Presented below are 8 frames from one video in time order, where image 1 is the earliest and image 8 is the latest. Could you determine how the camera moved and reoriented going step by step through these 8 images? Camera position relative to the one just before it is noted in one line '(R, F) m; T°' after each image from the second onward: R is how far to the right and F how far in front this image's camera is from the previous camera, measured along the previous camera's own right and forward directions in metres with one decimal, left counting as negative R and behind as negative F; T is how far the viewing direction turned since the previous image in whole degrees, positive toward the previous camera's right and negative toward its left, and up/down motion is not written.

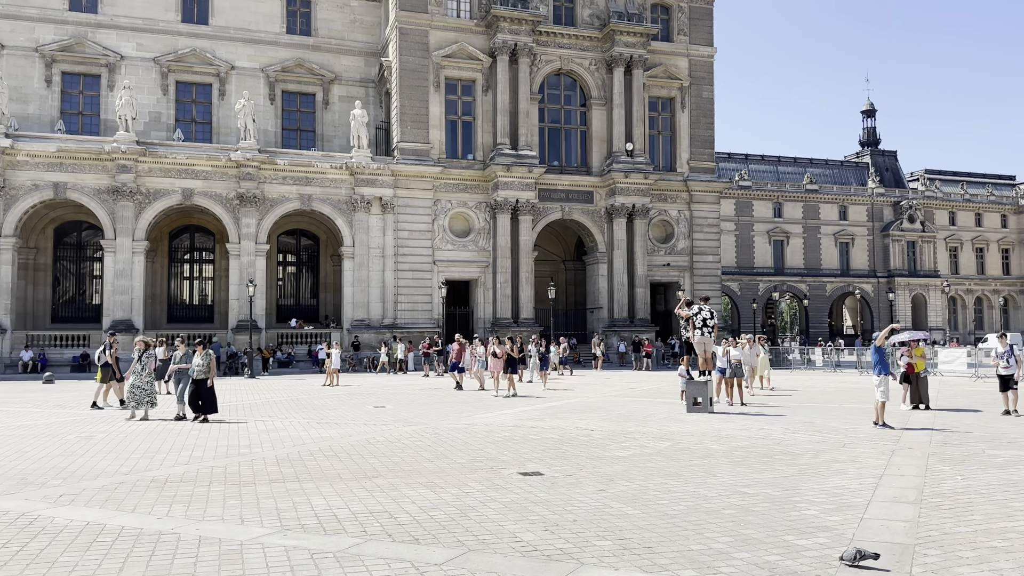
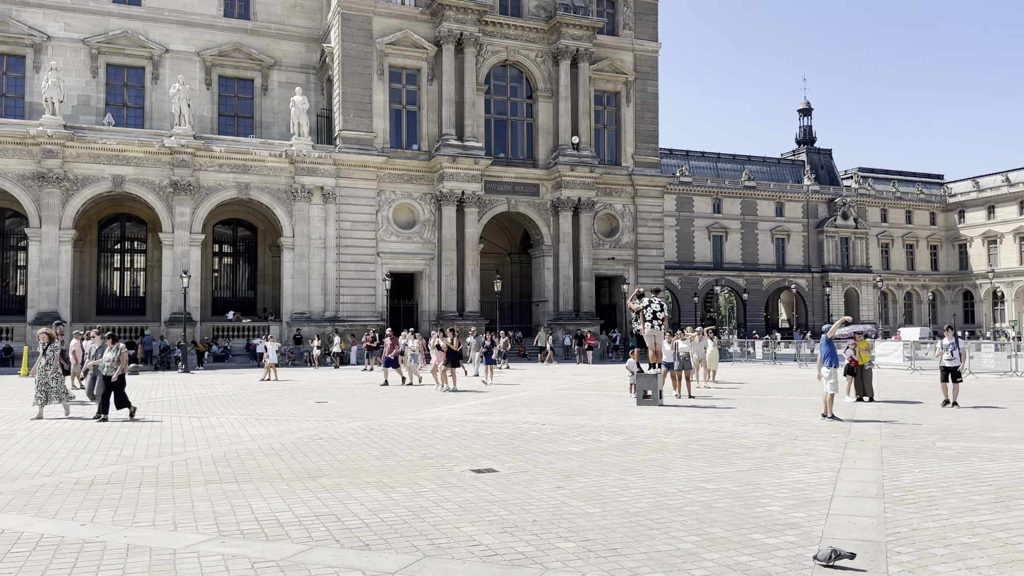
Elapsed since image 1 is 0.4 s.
(-0.1, +0.4) m; +4°
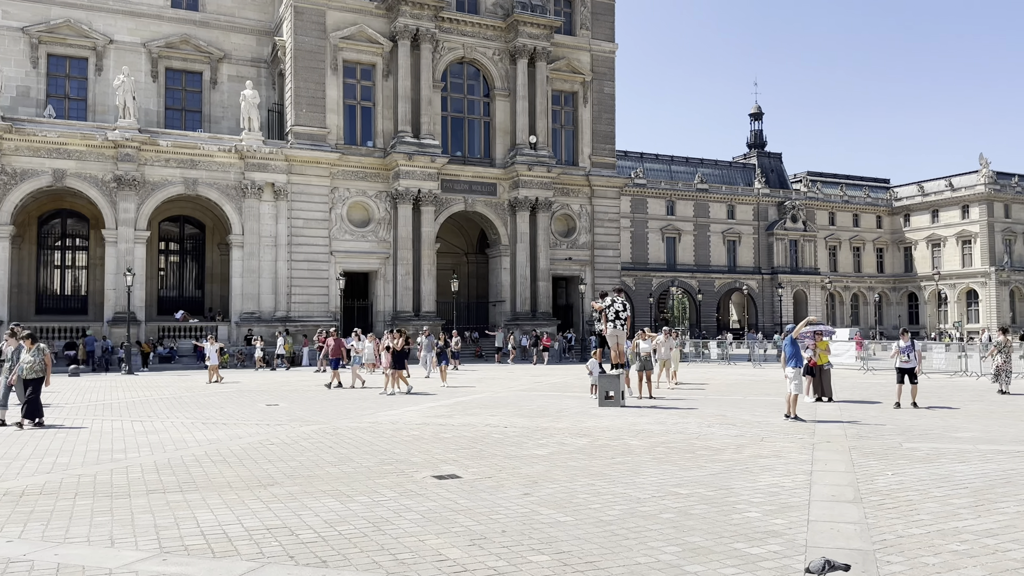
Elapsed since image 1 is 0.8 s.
(-0.1, +0.4) m; +3°
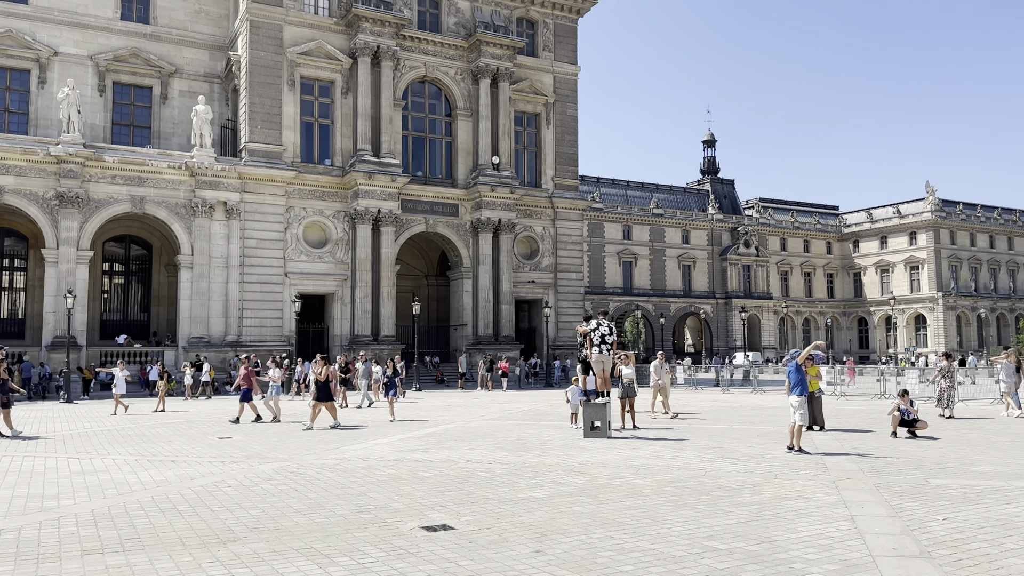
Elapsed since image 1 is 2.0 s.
(-0.4, +1.1) m; +3°
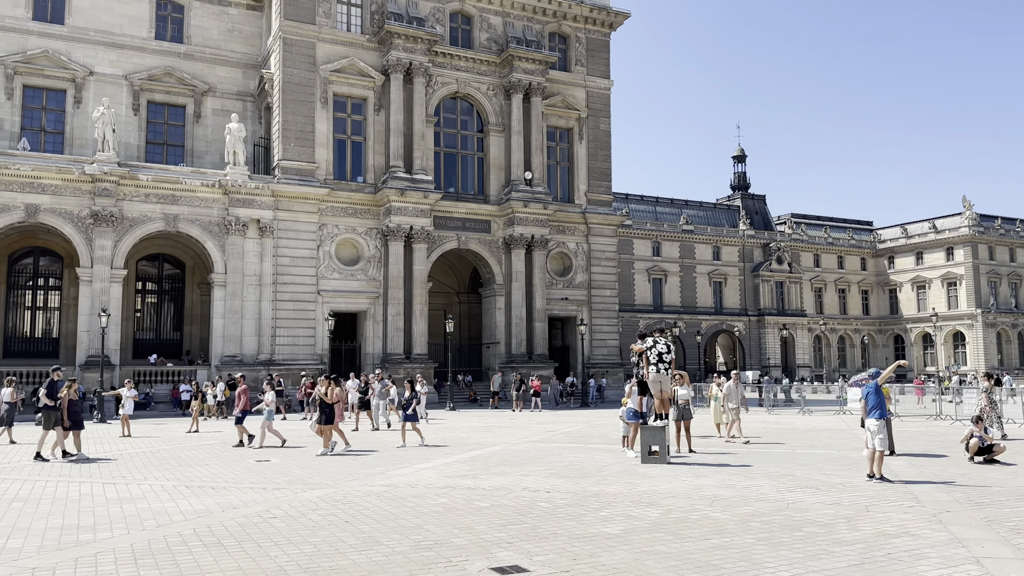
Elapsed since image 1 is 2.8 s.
(-0.4, +0.7) m; -2°
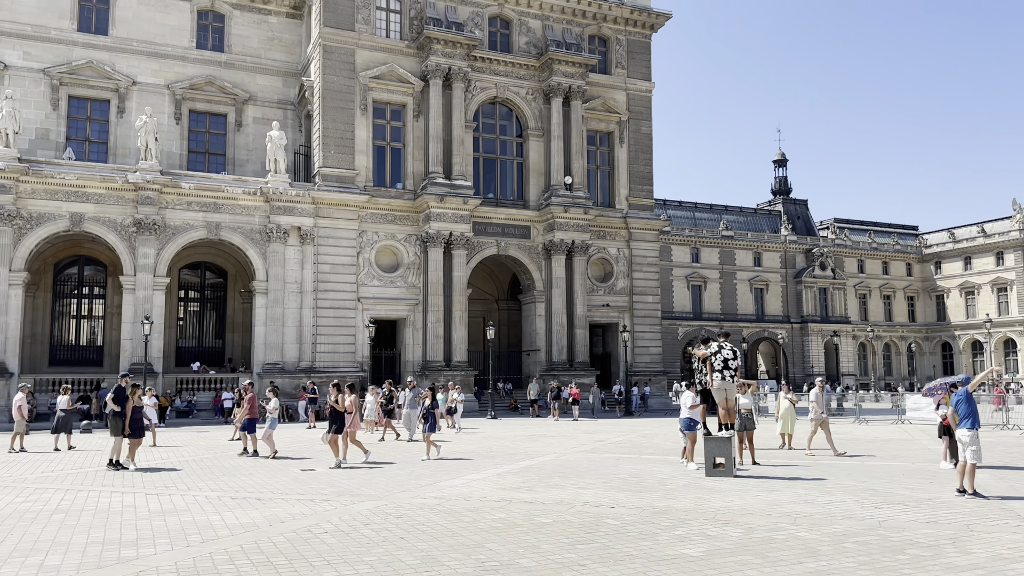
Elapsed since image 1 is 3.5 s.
(-0.3, +0.6) m; -2°
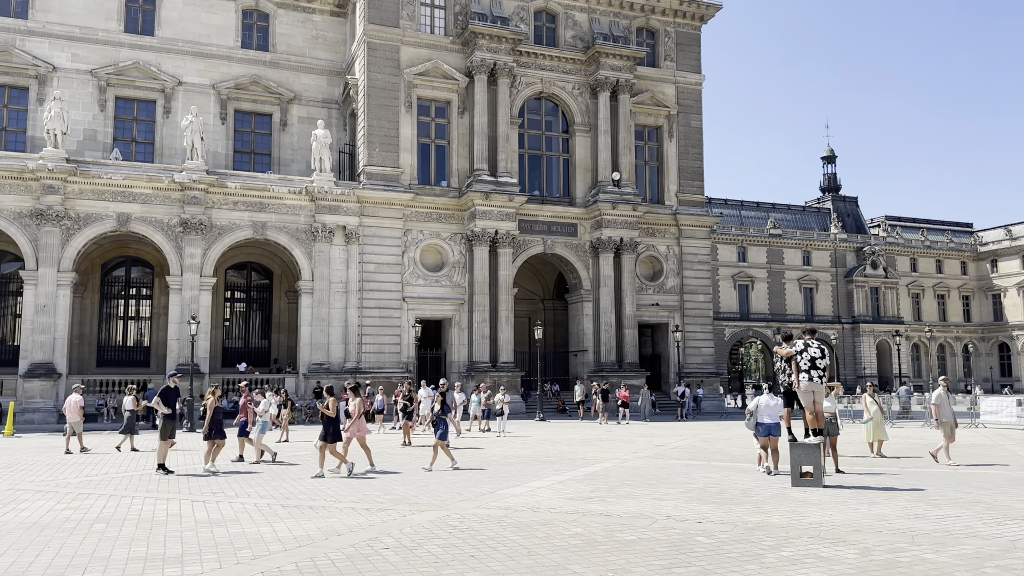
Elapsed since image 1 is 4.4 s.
(-0.4, +0.9) m; -3°
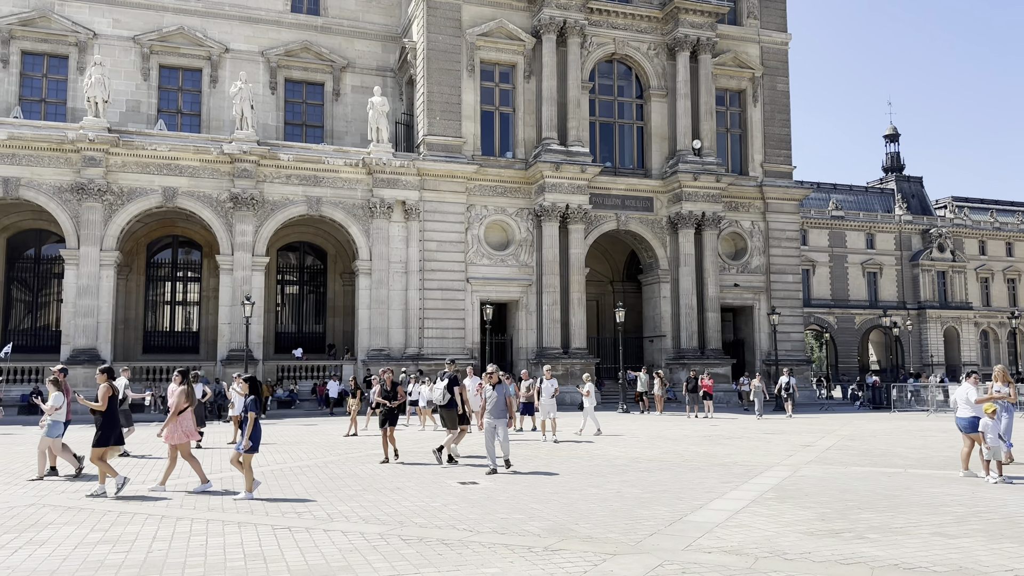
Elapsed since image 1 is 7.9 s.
(-1.6, +3.2) m; -3°
